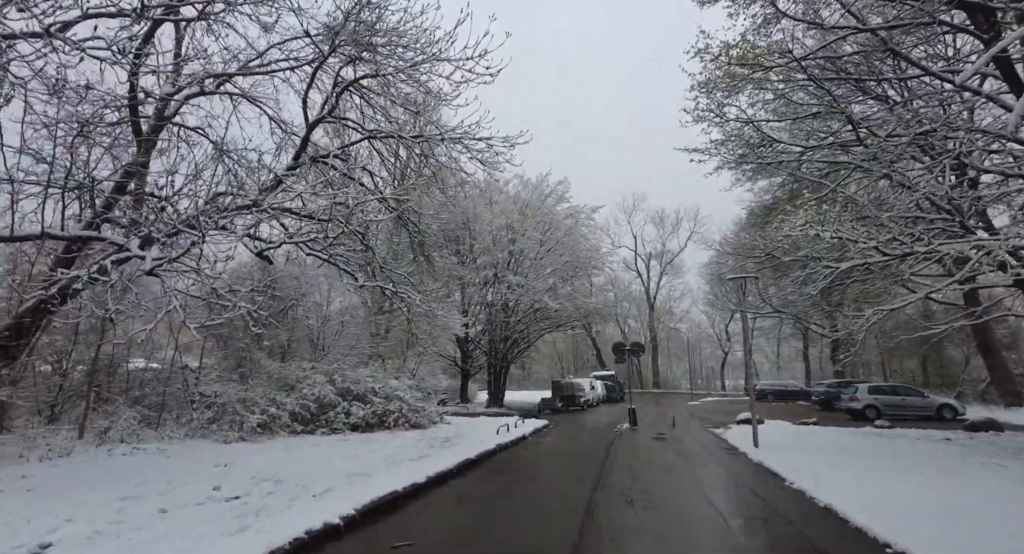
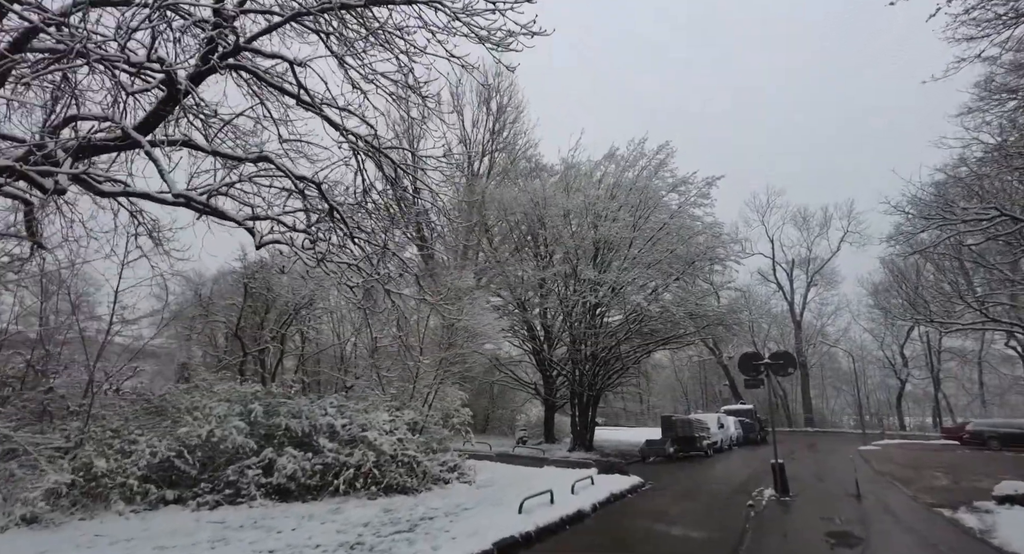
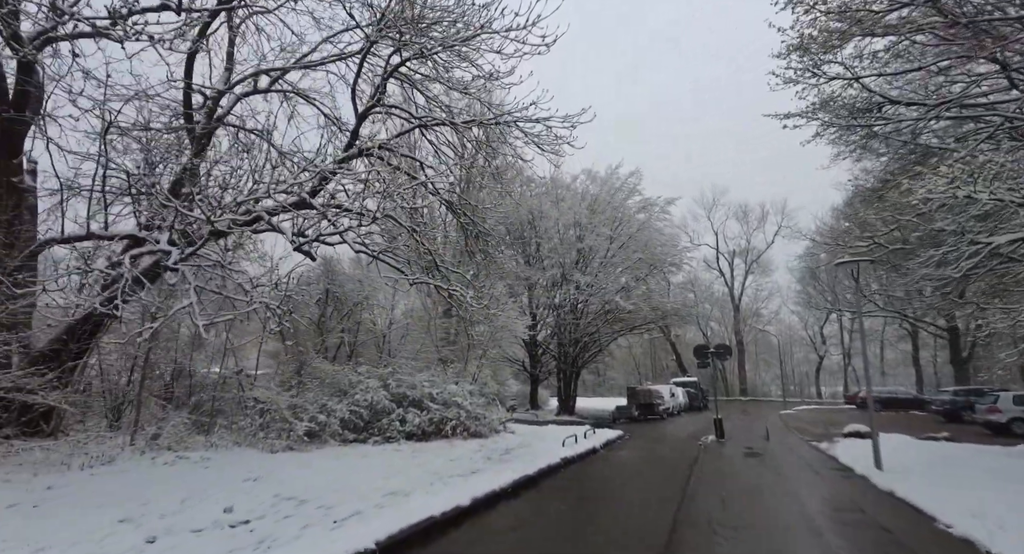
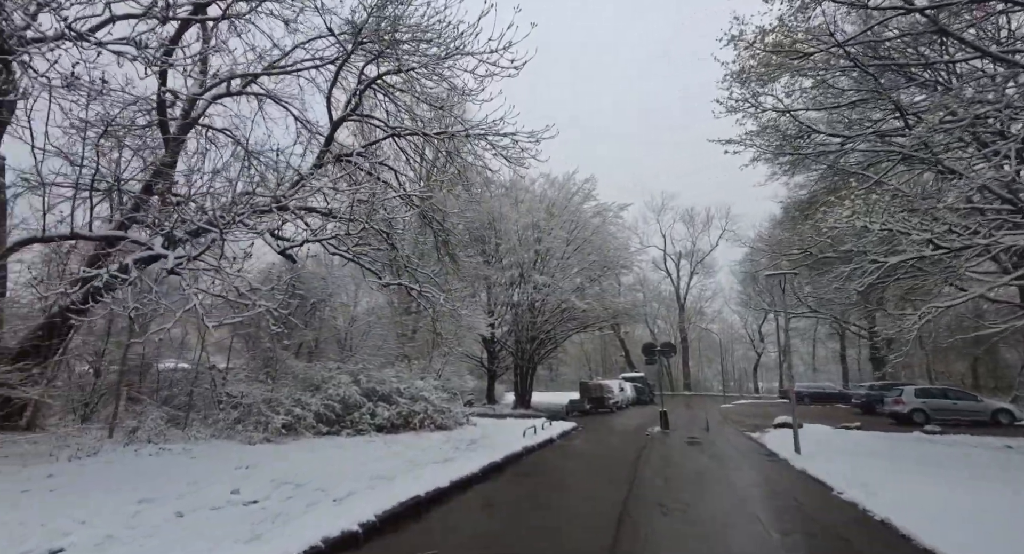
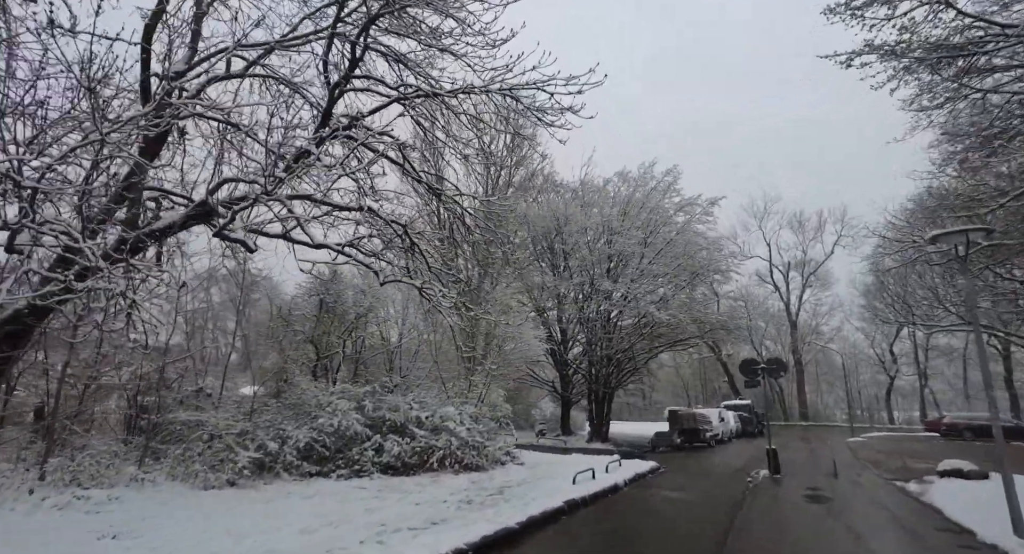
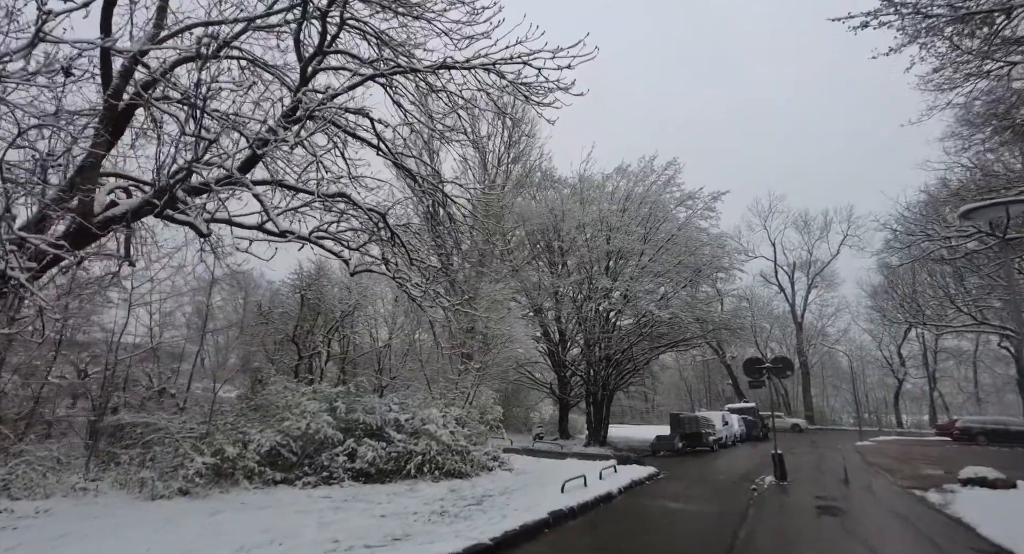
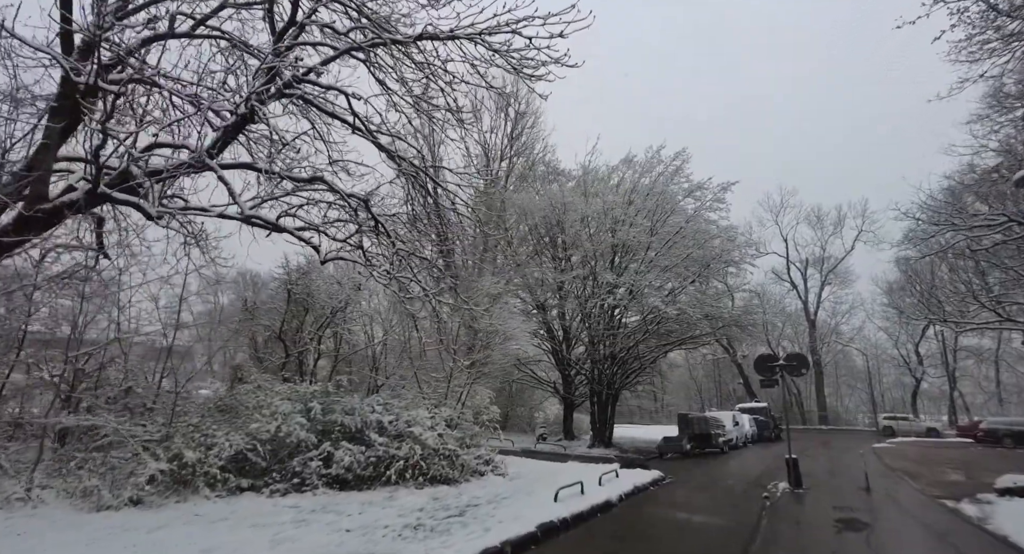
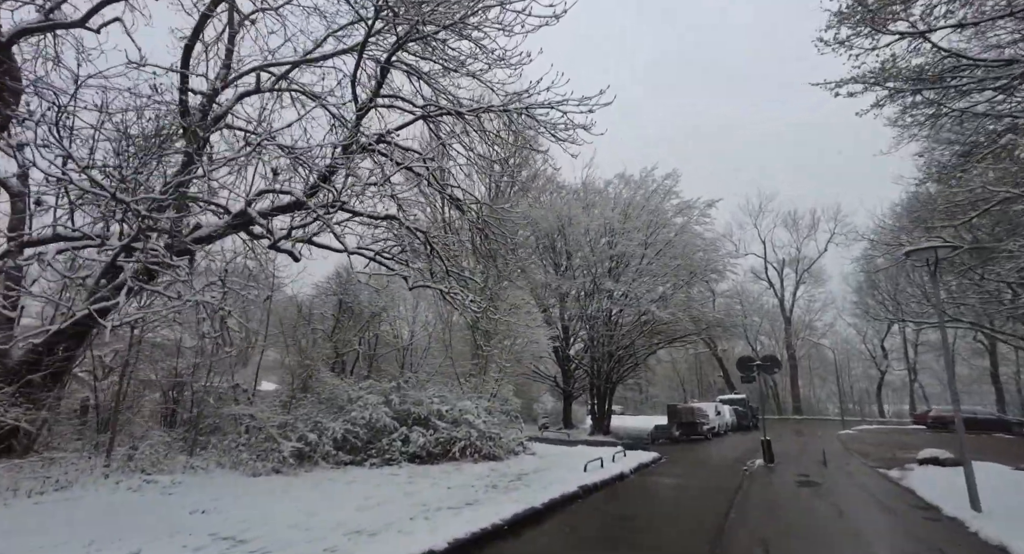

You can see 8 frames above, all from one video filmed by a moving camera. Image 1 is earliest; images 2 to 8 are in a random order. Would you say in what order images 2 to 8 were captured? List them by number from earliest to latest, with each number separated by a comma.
4, 3, 8, 5, 6, 7, 2
